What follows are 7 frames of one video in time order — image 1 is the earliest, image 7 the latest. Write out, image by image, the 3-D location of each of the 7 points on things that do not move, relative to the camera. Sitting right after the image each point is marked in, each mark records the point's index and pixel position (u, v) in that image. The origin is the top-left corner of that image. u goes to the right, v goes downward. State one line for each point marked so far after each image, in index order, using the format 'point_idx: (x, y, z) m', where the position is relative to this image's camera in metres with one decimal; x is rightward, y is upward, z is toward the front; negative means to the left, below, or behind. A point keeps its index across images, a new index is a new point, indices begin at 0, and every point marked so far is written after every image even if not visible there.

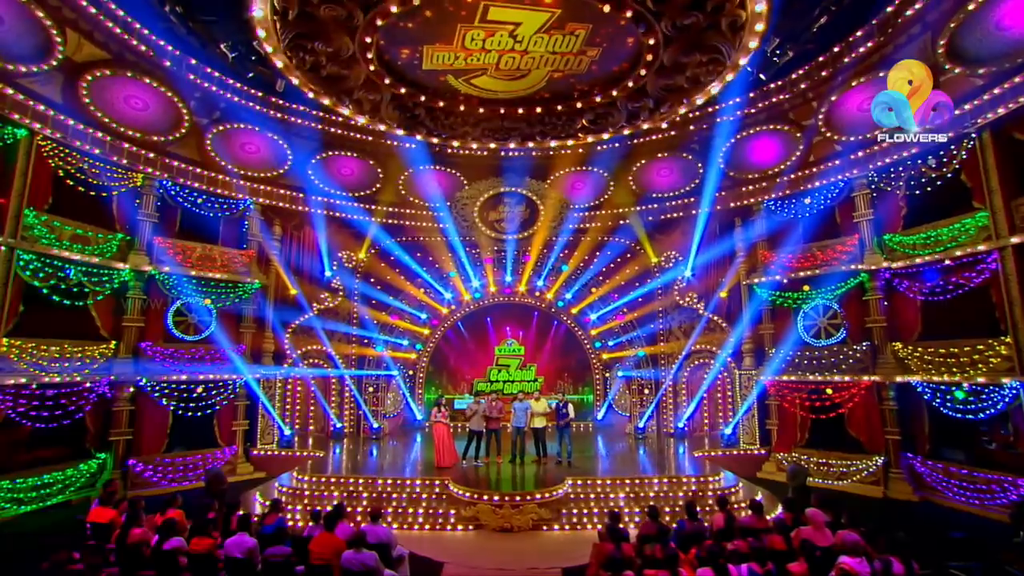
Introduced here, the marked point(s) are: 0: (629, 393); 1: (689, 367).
0: (+3.4, -3.0, +14.8) m
1: (+4.7, -2.1, +13.7) m
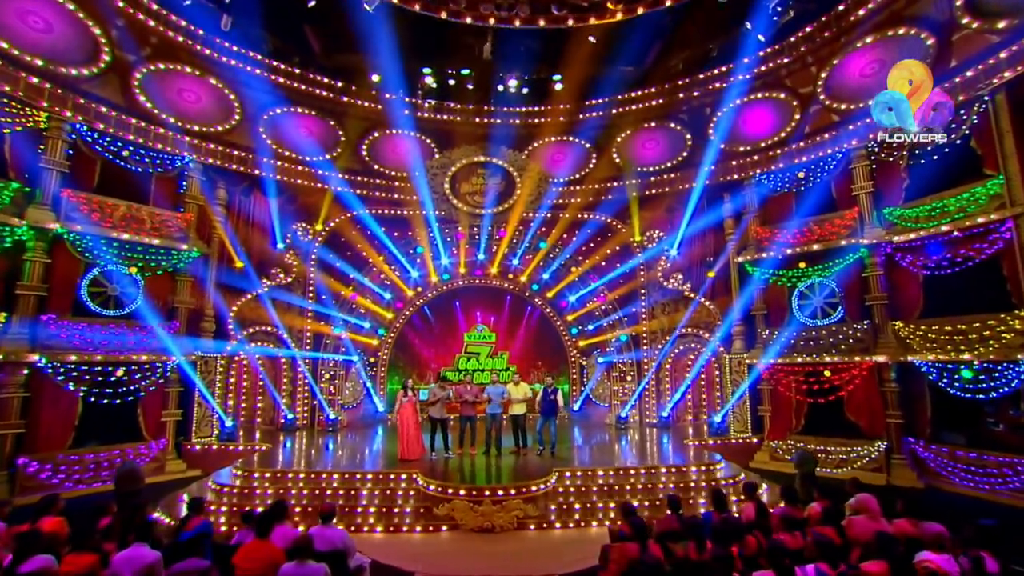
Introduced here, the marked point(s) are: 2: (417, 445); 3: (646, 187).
0: (+2.6, -2.5, +13.9) m
1: (+4.0, -1.7, +13.0) m
2: (-1.9, -2.9, +10.2) m
3: (+3.3, +2.5, +12.8) m
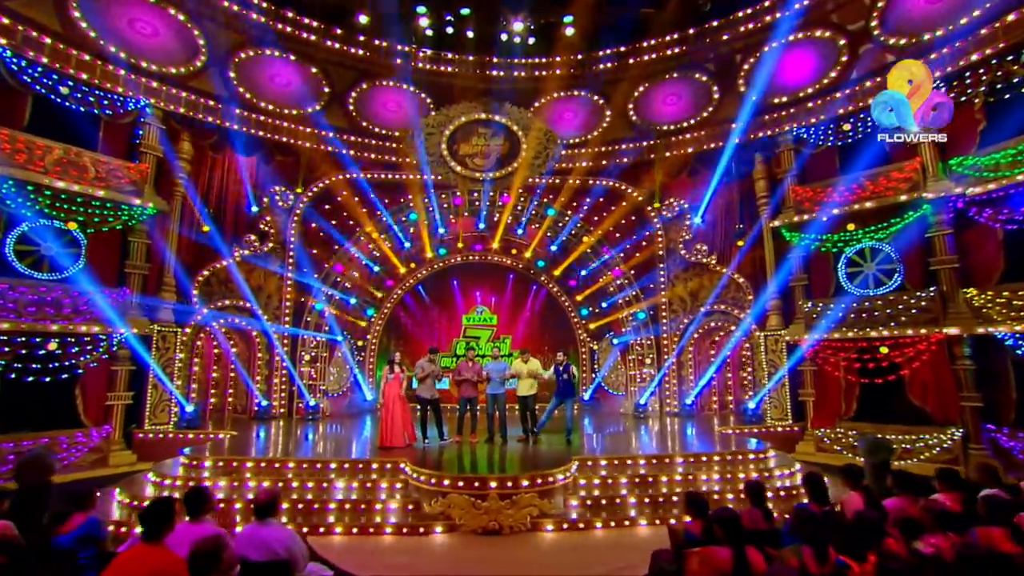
0: (+2.7, -1.9, +12.5) m
1: (+4.1, -1.1, +11.6) m
2: (-1.8, -2.3, +8.8) m
3: (+3.4, +3.1, +11.4) m
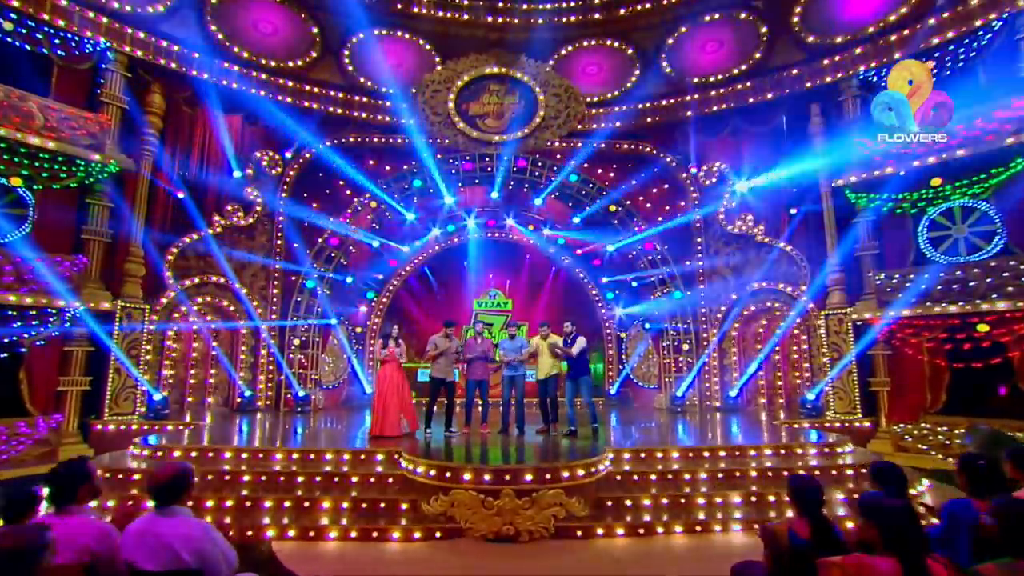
0: (+3.1, -1.5, +11.1) m
1: (+4.4, -0.6, +10.1) m
2: (-1.6, -1.9, +7.5) m
3: (+3.7, +3.5, +10.0) m
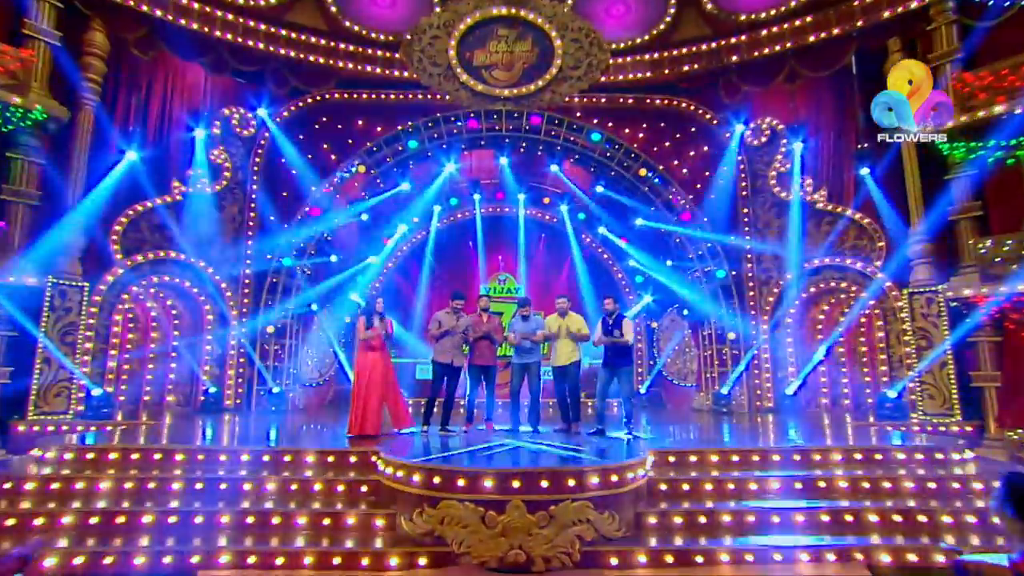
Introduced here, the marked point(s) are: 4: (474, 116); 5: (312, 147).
0: (+3.3, -1.1, +9.5) m
1: (+4.6, -0.2, +8.4) m
2: (-1.4, -1.5, +6.0) m
3: (+3.9, +3.9, +8.4) m
4: (-0.6, +2.9, +8.9) m
5: (-3.3, +2.3, +8.7) m
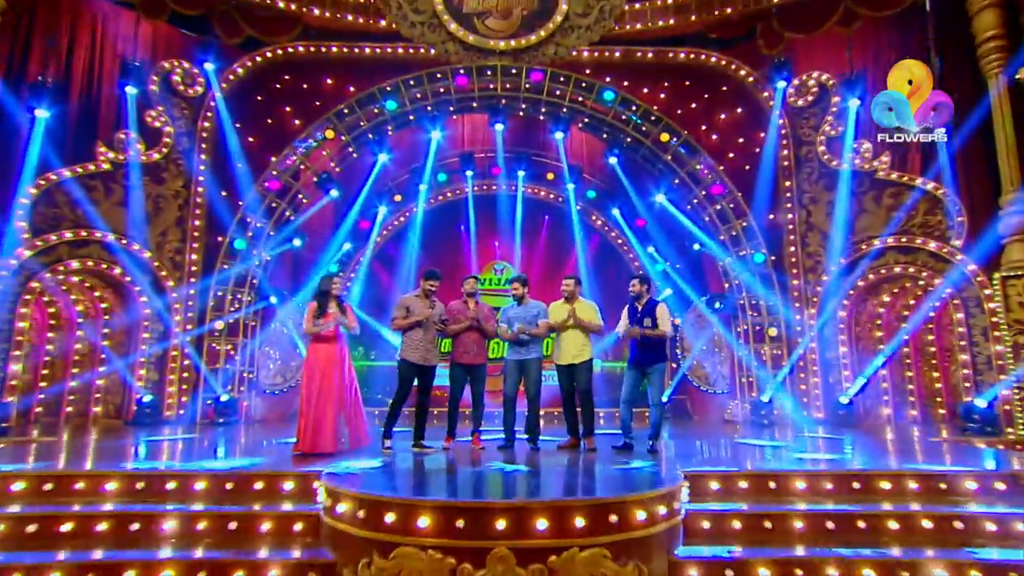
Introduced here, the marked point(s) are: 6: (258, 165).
0: (+3.3, -0.9, +8.0) m
1: (+4.6, 0.0, +6.9) m
2: (-1.5, -1.3, +4.7) m
3: (+3.9, +4.1, +7.0) m
4: (-0.6, +3.0, +7.6) m
5: (-3.4, +2.5, +7.5) m
6: (-3.5, +1.7, +7.3) m
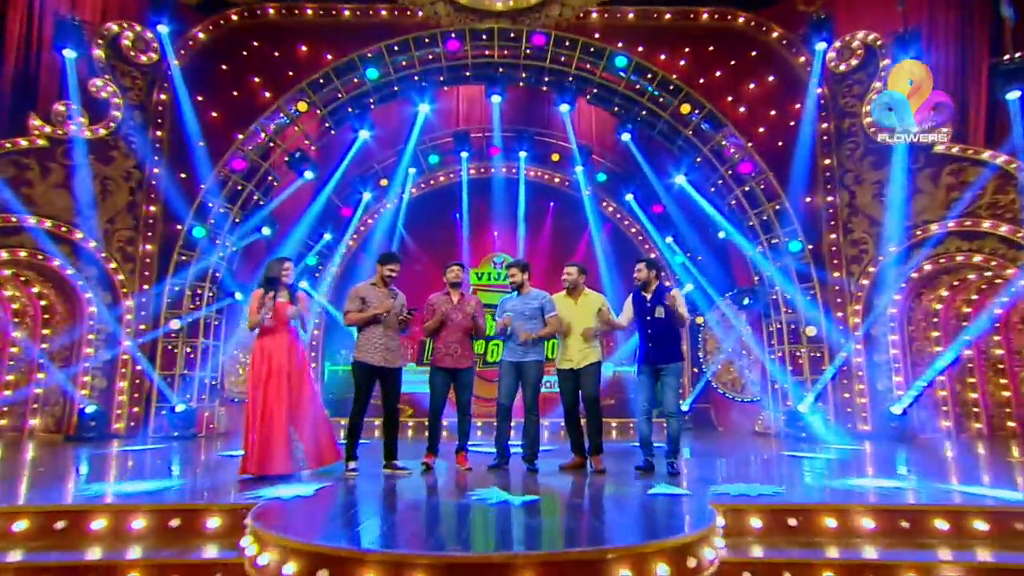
0: (+3.3, -0.8, +7.0) m
1: (+4.6, +0.1, +5.9) m
2: (-1.6, -1.2, +3.8) m
3: (+3.9, +4.2, +6.0) m
4: (-0.7, +3.1, +6.7) m
5: (-3.4, +2.5, +6.6) m
6: (-3.5, +1.7, +6.5) m
